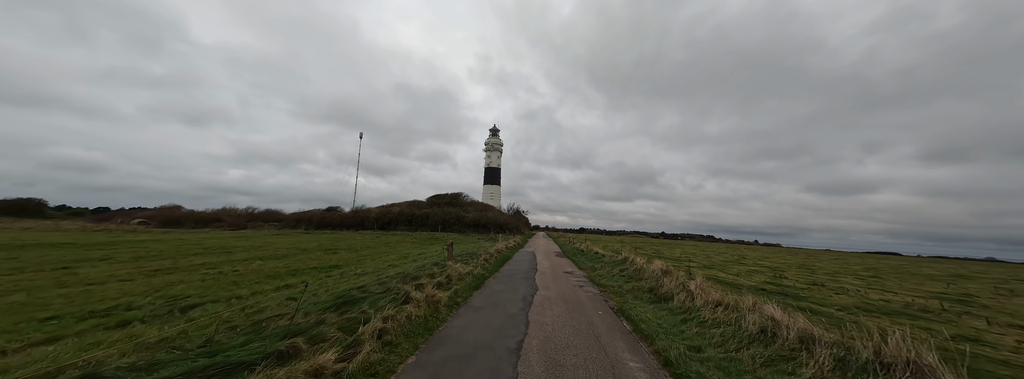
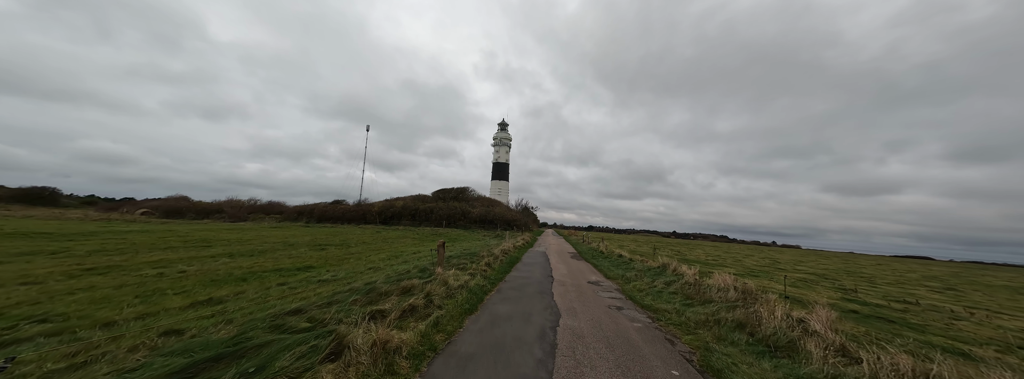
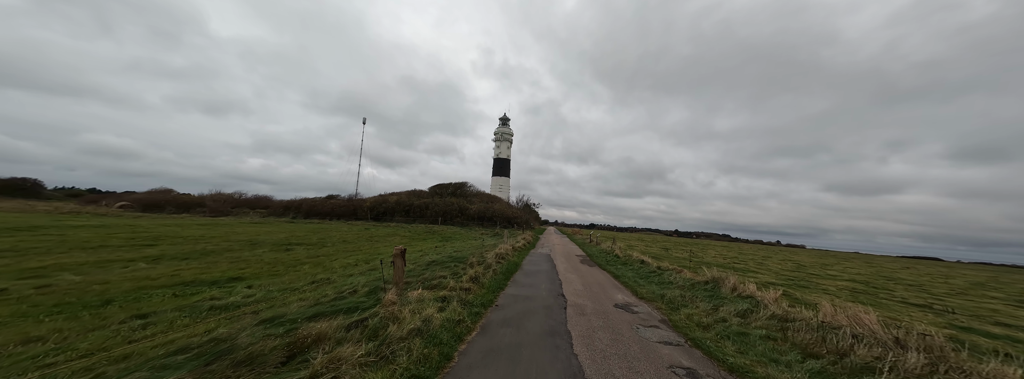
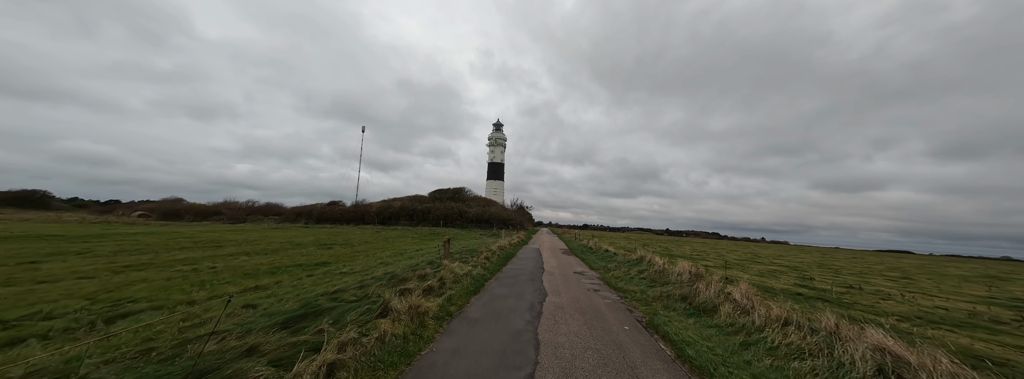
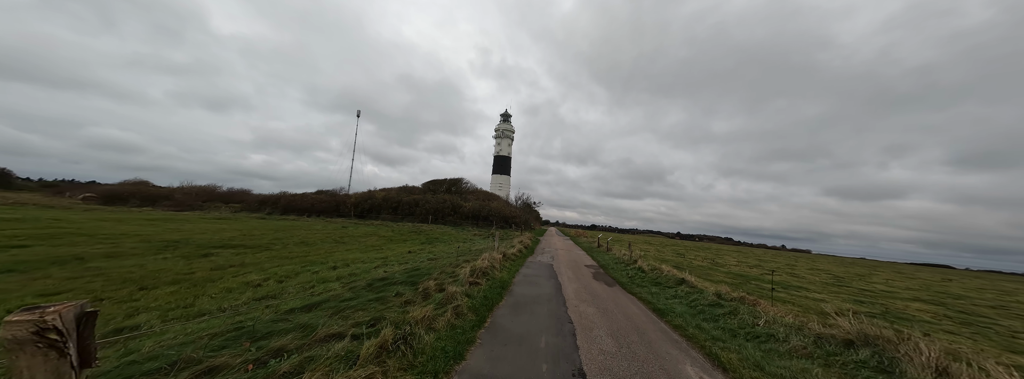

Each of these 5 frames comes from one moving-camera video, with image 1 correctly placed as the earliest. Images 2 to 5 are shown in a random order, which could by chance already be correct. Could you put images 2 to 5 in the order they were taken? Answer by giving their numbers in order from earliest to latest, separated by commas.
4, 2, 3, 5
